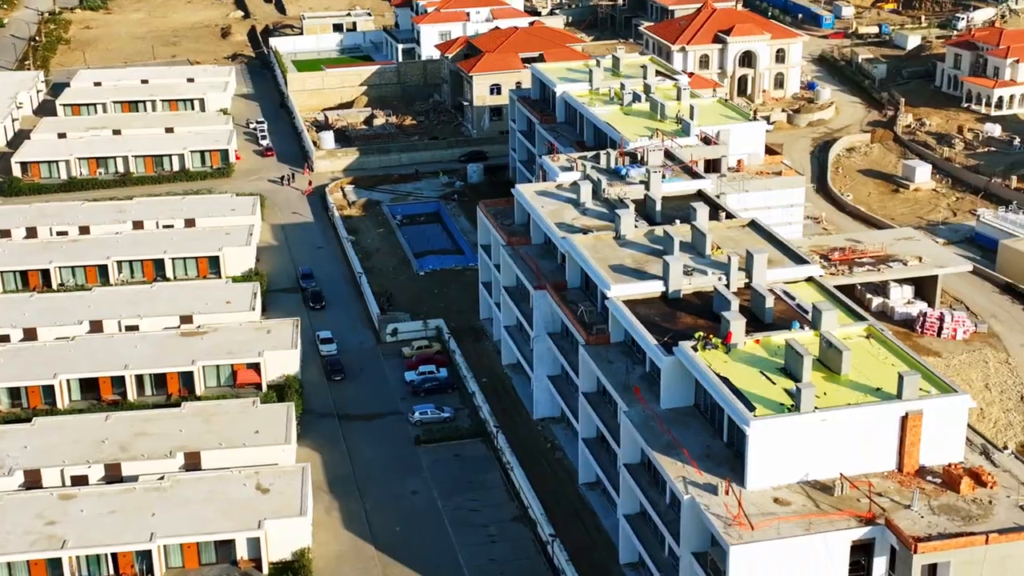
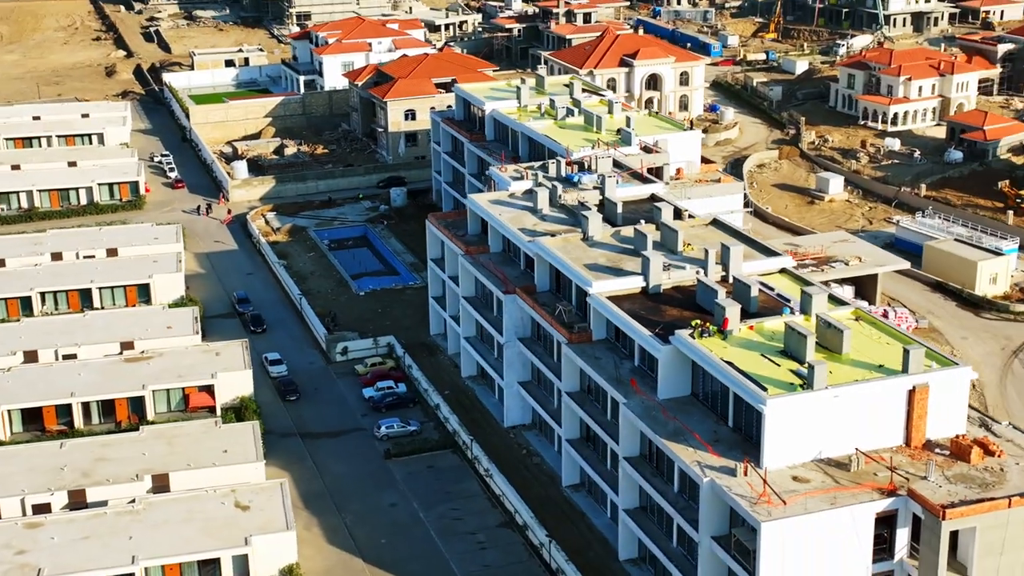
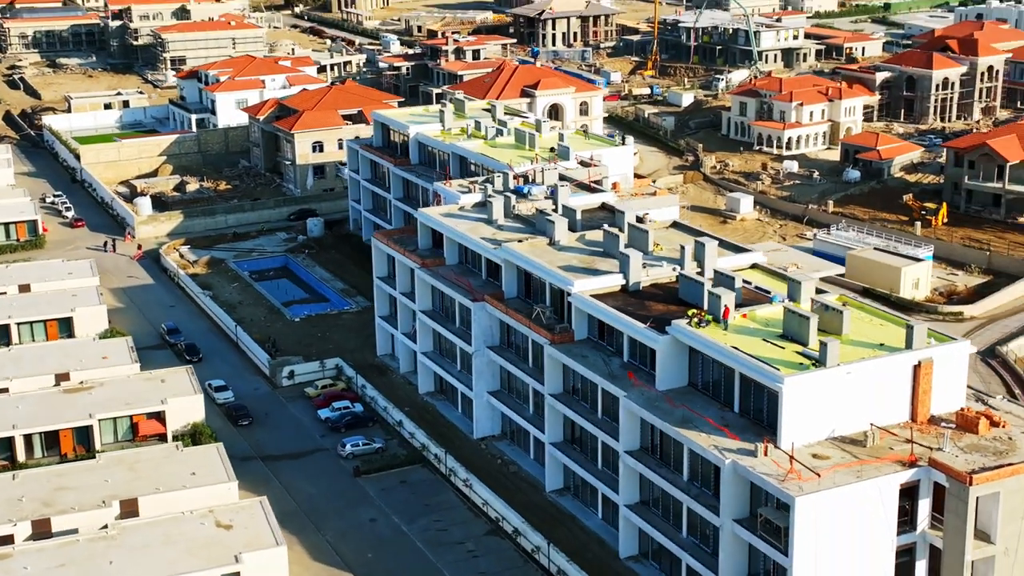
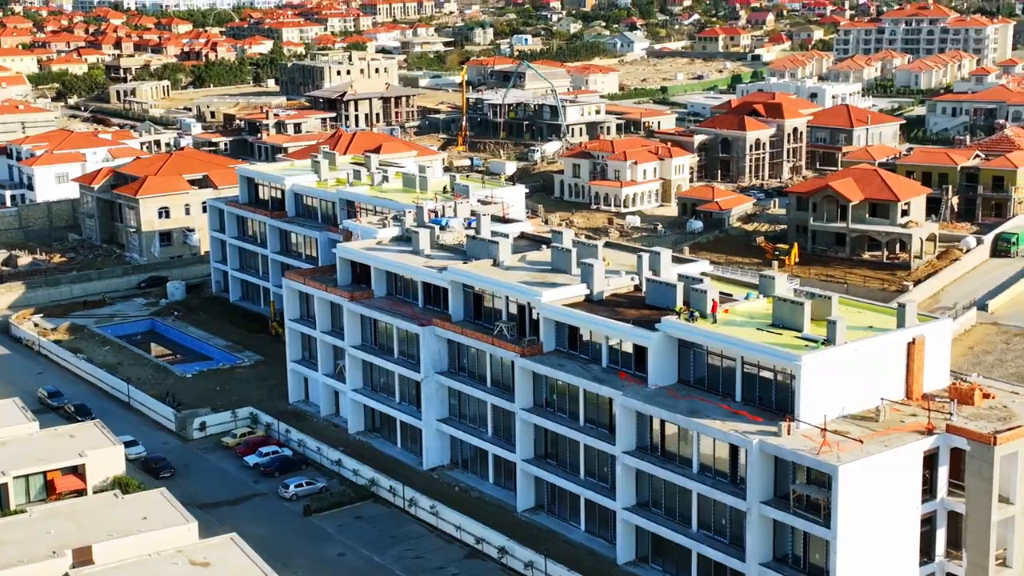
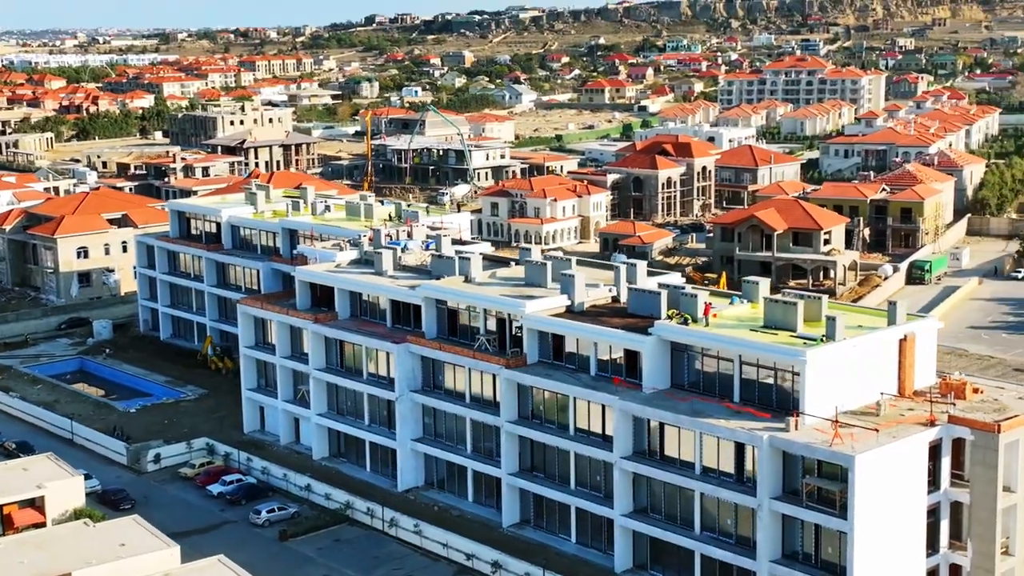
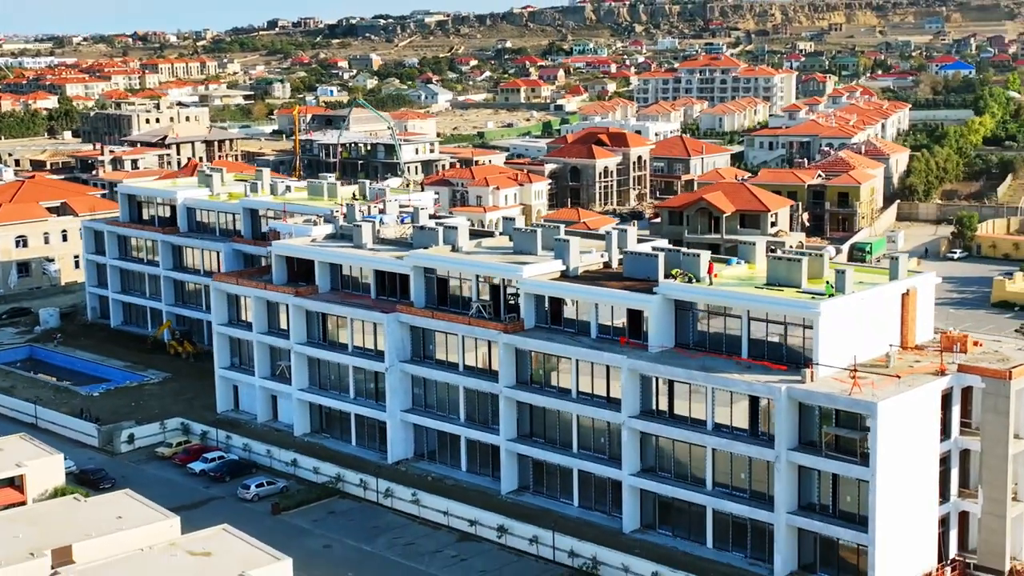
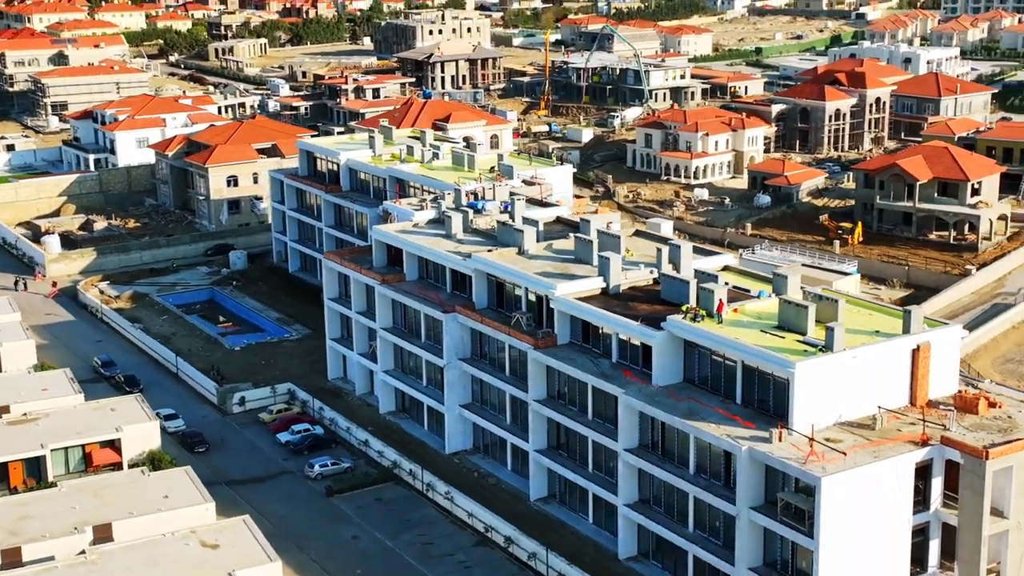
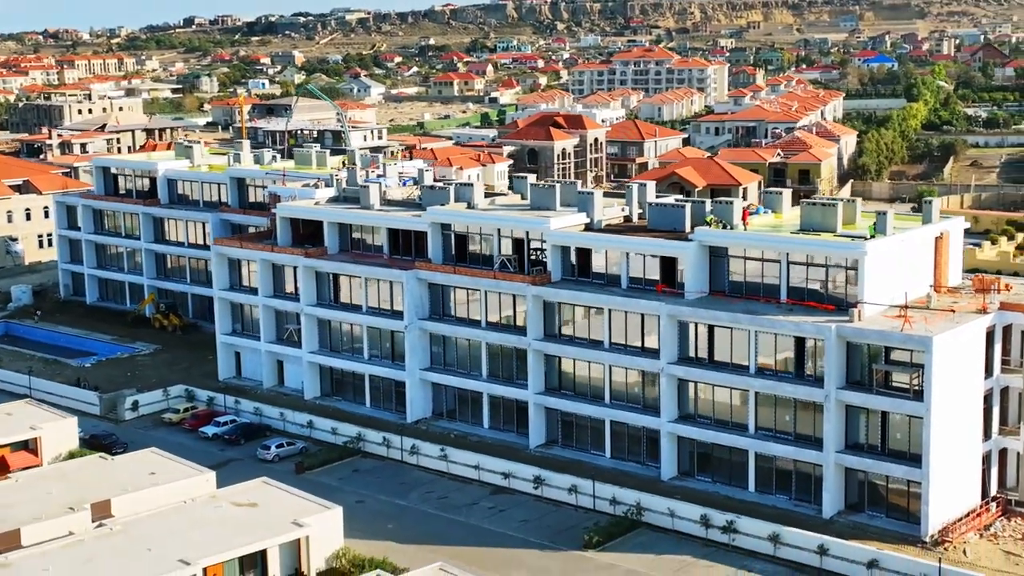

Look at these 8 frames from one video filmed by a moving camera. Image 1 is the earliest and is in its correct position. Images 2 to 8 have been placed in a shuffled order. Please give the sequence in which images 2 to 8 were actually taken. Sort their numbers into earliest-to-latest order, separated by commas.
2, 3, 7, 4, 5, 6, 8
